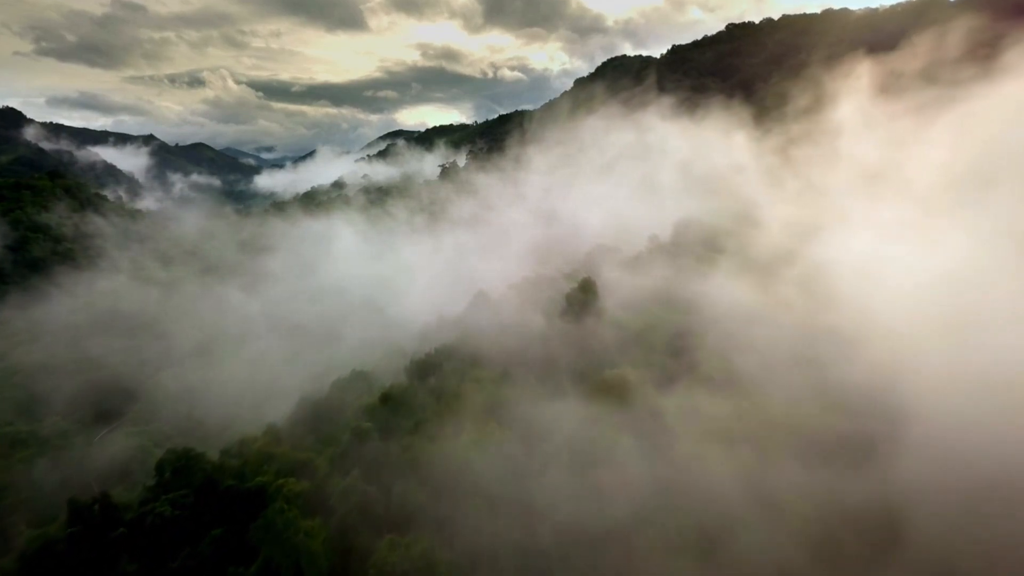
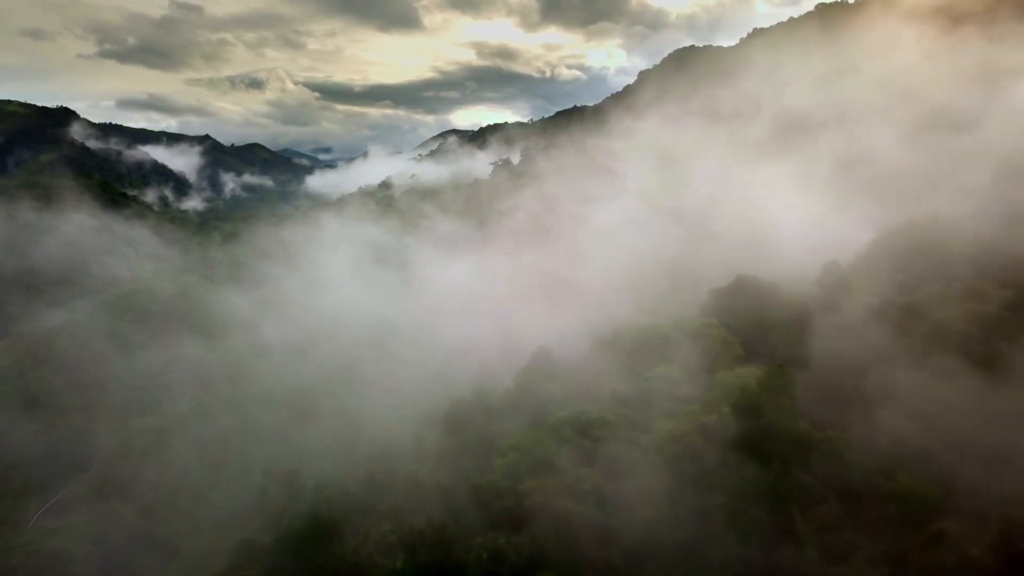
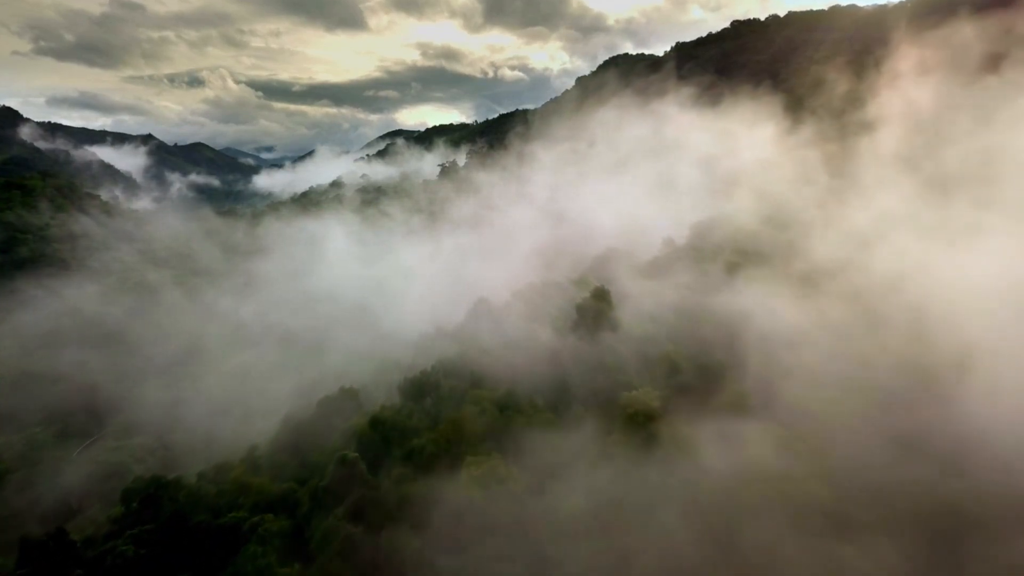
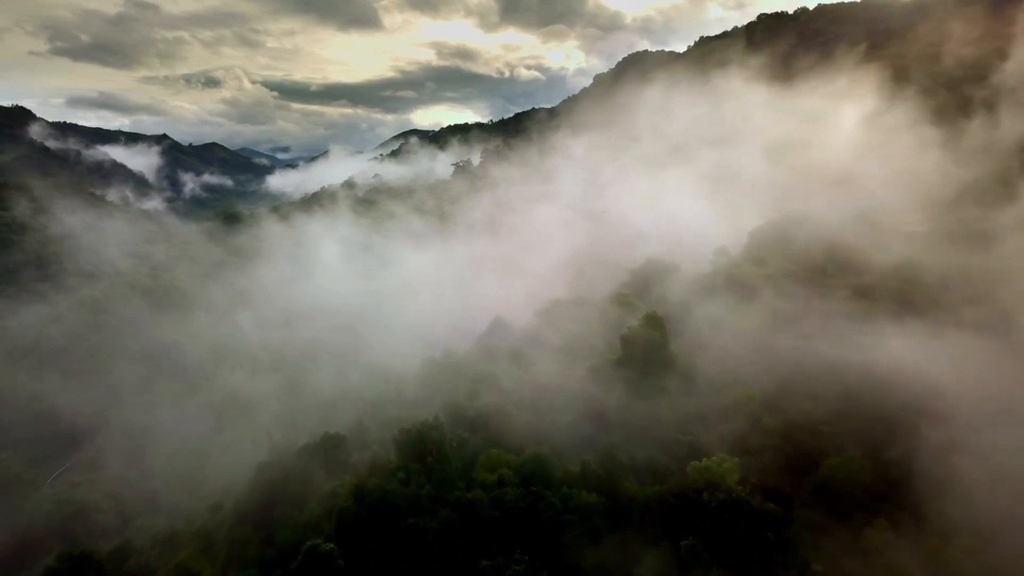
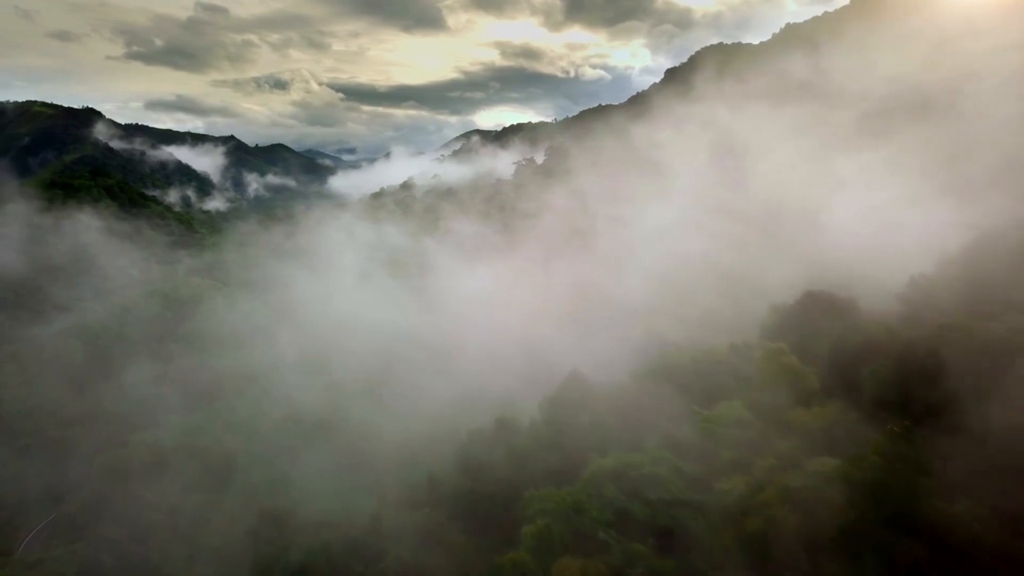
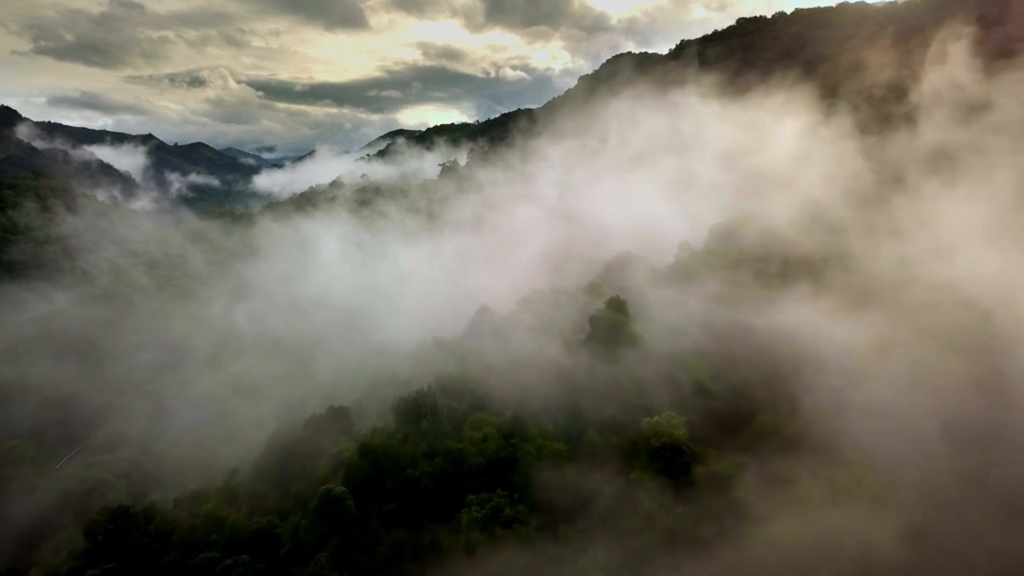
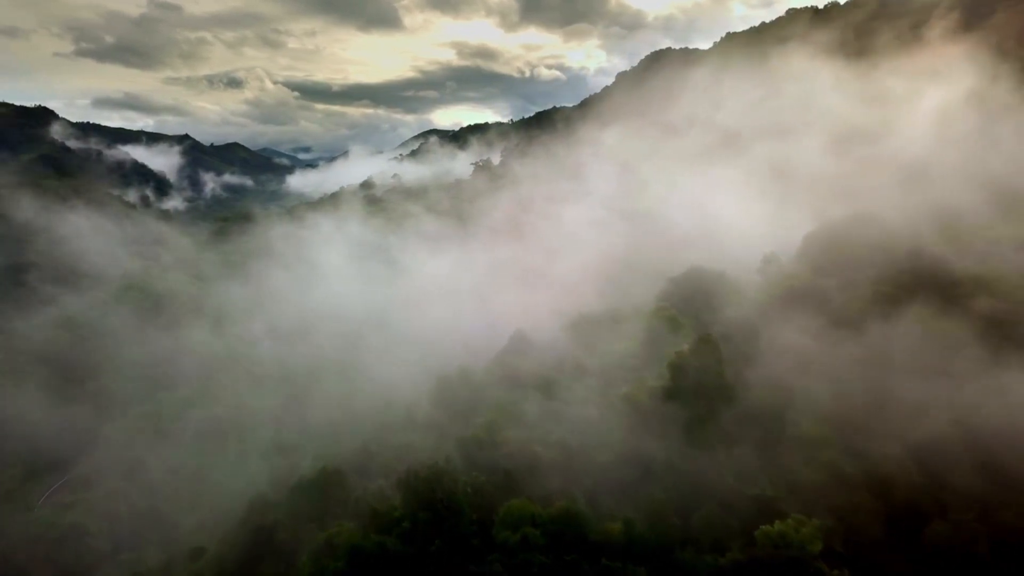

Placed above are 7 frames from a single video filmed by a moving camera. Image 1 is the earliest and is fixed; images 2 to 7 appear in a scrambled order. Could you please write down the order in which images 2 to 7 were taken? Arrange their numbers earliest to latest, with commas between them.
3, 6, 4, 7, 2, 5
